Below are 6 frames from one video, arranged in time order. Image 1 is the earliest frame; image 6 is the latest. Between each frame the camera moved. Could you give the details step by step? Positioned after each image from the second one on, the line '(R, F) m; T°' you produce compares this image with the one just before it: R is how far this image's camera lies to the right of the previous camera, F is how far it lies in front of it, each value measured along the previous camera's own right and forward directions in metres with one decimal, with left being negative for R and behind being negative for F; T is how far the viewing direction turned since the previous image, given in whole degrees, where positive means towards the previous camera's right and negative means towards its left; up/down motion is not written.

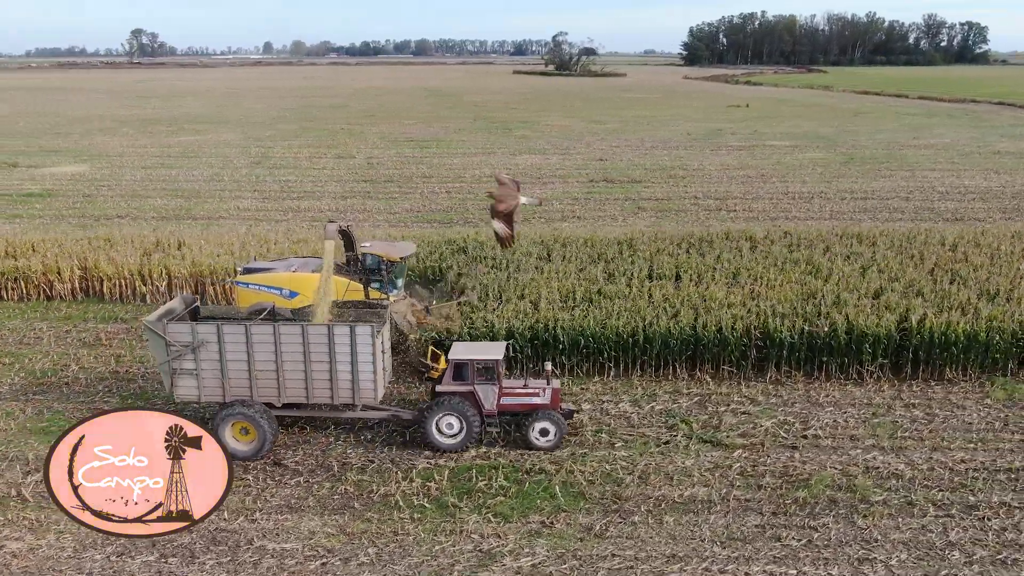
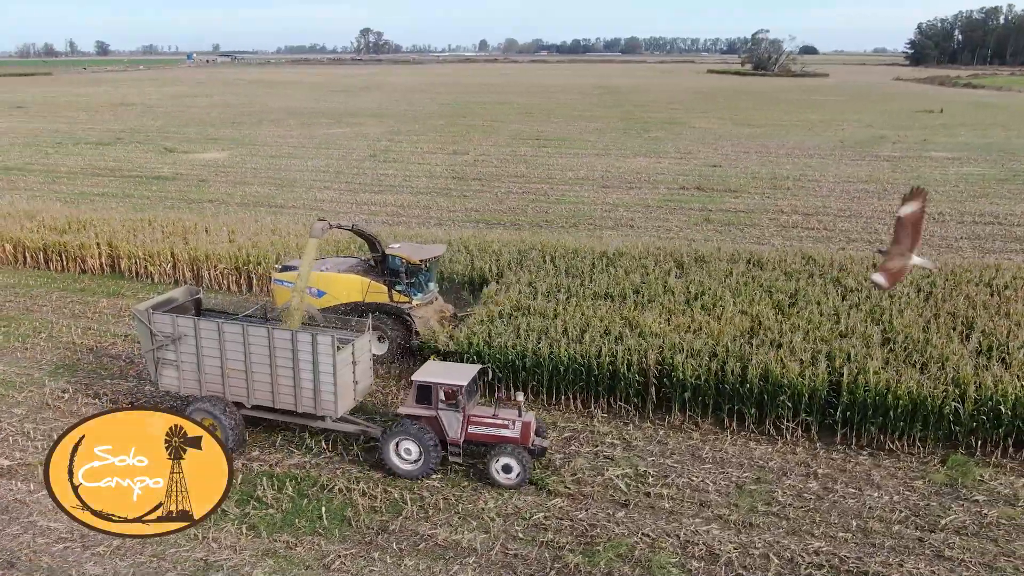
(+3.7, +1.0) m; -15°
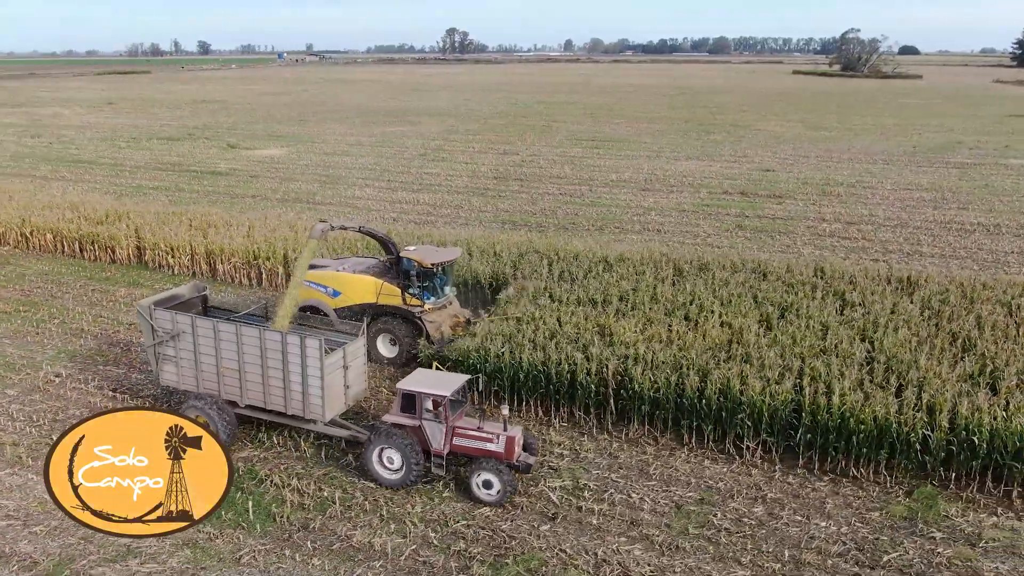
(+1.3, +0.2) m; -6°
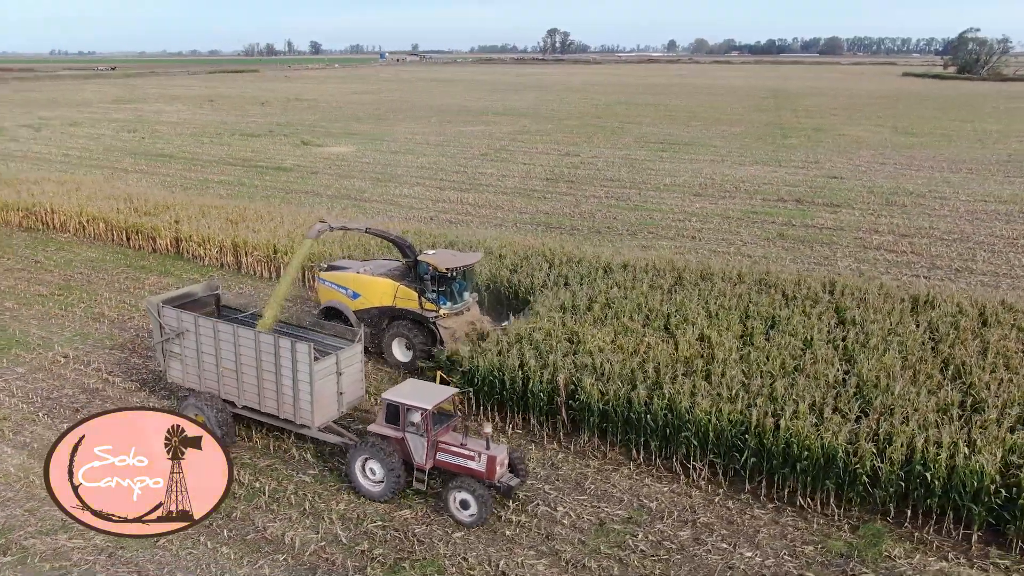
(+1.5, +0.2) m; -7°
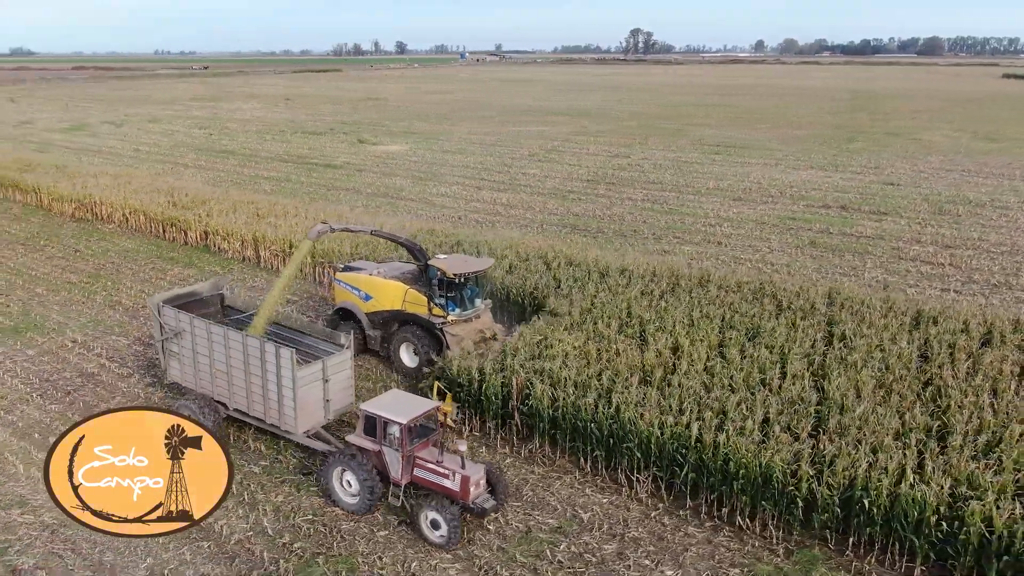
(+1.3, +0.1) m; -6°
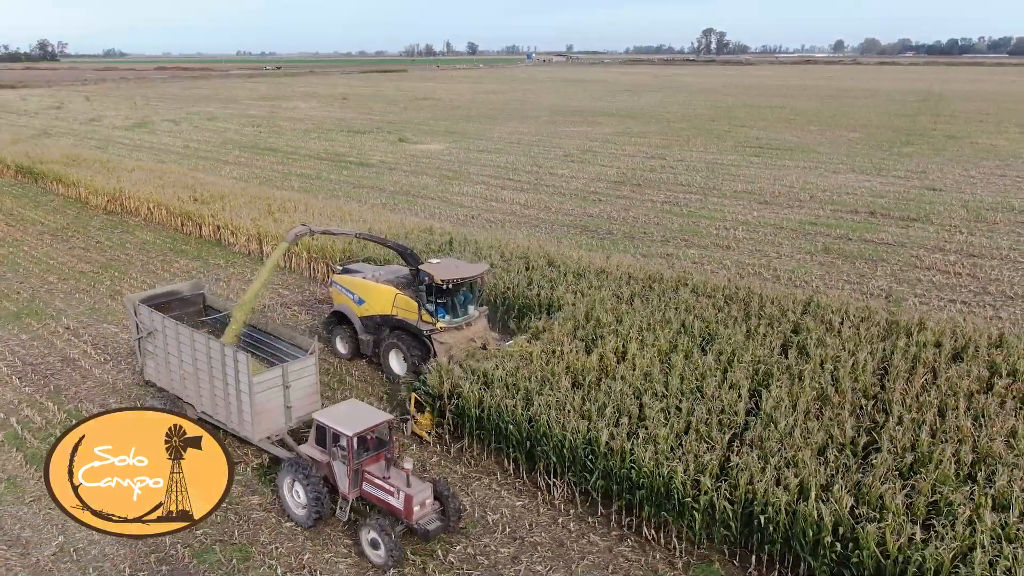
(+1.4, +0.1) m; -5°
